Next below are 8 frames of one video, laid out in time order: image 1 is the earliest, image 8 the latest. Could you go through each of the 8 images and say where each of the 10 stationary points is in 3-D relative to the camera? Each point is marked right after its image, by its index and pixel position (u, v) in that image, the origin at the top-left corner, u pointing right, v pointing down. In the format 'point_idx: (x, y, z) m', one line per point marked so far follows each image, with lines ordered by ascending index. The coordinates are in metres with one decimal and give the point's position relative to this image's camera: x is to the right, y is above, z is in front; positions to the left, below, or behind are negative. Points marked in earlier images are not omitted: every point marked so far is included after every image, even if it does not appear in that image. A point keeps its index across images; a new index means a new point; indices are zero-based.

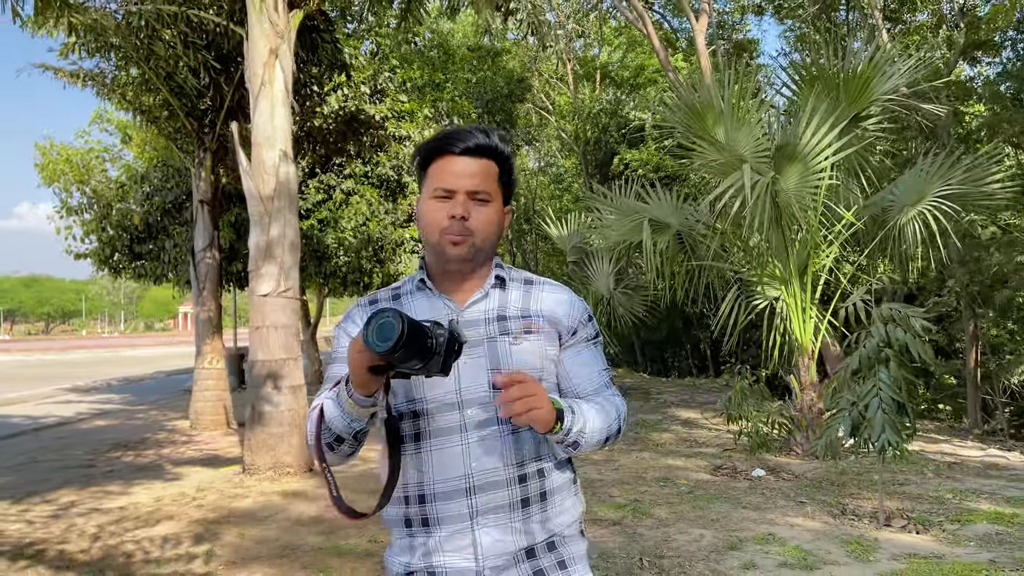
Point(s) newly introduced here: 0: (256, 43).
0: (-2.0, +2.0, +6.1) m
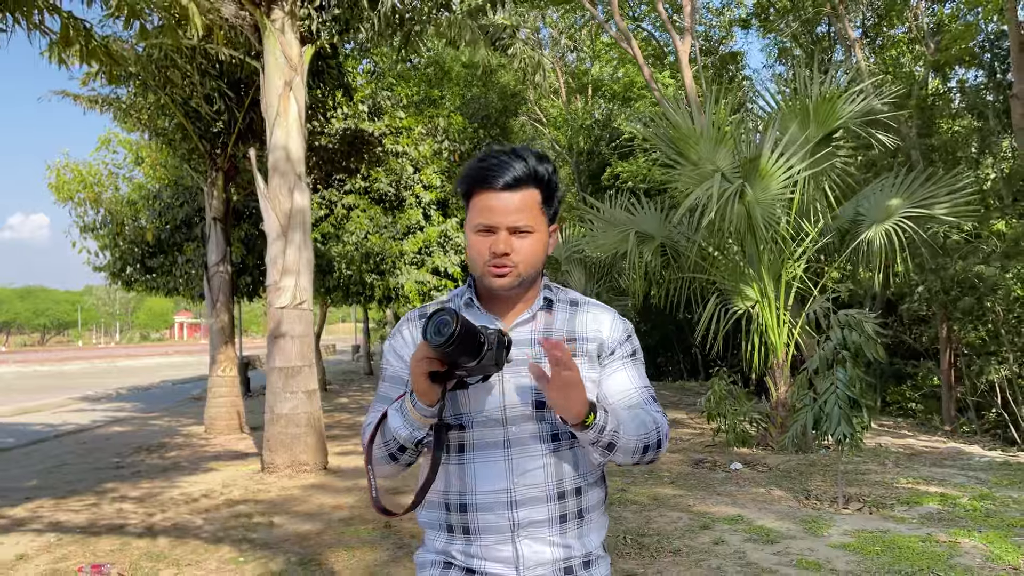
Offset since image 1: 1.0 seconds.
0: (-2.1, +1.8, +6.7) m
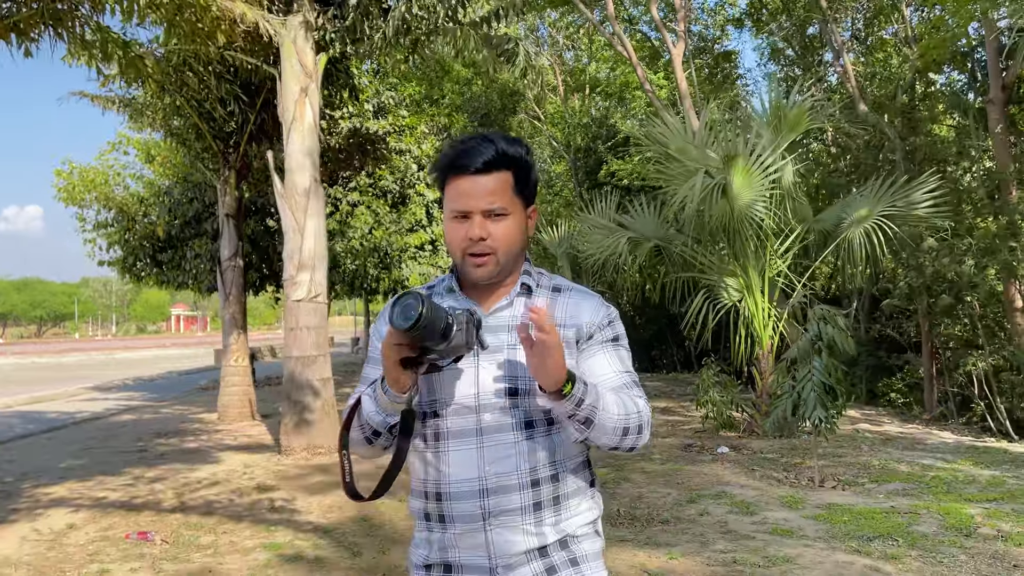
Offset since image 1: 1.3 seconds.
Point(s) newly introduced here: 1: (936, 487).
0: (-2.1, +1.9, +7.1) m
1: (+2.9, -1.4, +5.2) m
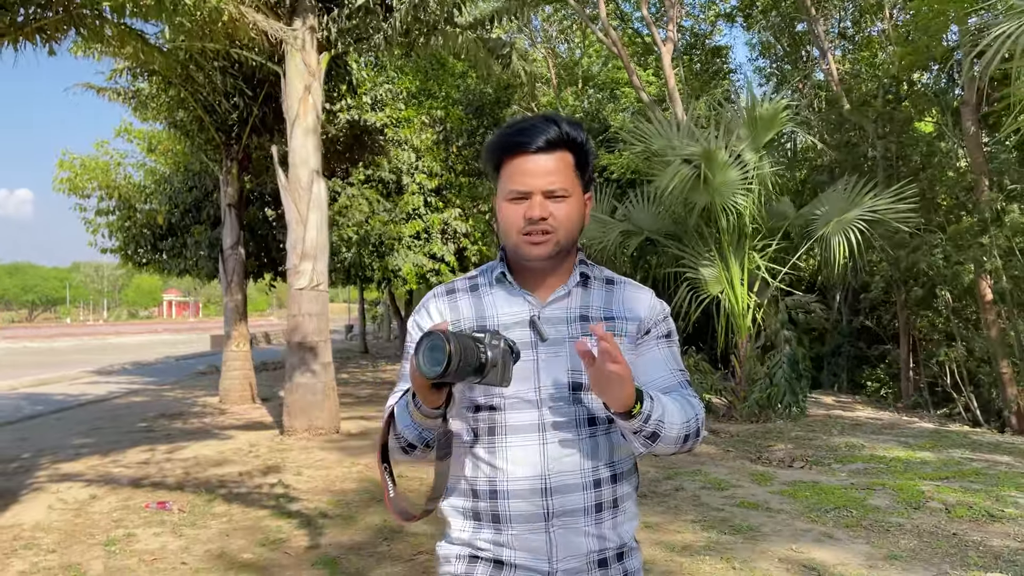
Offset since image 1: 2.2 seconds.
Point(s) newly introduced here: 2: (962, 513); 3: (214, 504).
0: (-2.1, +2.0, +7.4) m
1: (+2.8, -1.3, +5.6) m
2: (+2.6, -1.3, +4.4) m
3: (-1.9, -1.4, +4.9) m
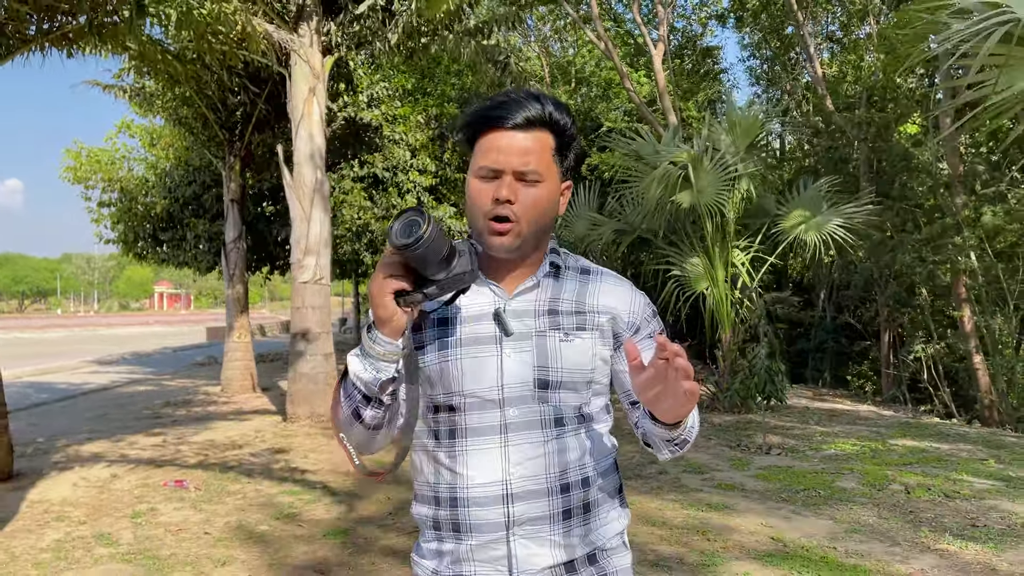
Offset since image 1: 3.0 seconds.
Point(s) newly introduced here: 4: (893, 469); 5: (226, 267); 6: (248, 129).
0: (-2.2, +2.1, +7.7) m
1: (+2.8, -1.3, +6.0) m
2: (+2.6, -1.3, +4.8) m
3: (-1.9, -1.3, +5.2) m
4: (+2.8, -1.3, +5.5) m
5: (-4.0, +0.3, +10.6) m
6: (-3.5, +2.1, +10.1) m
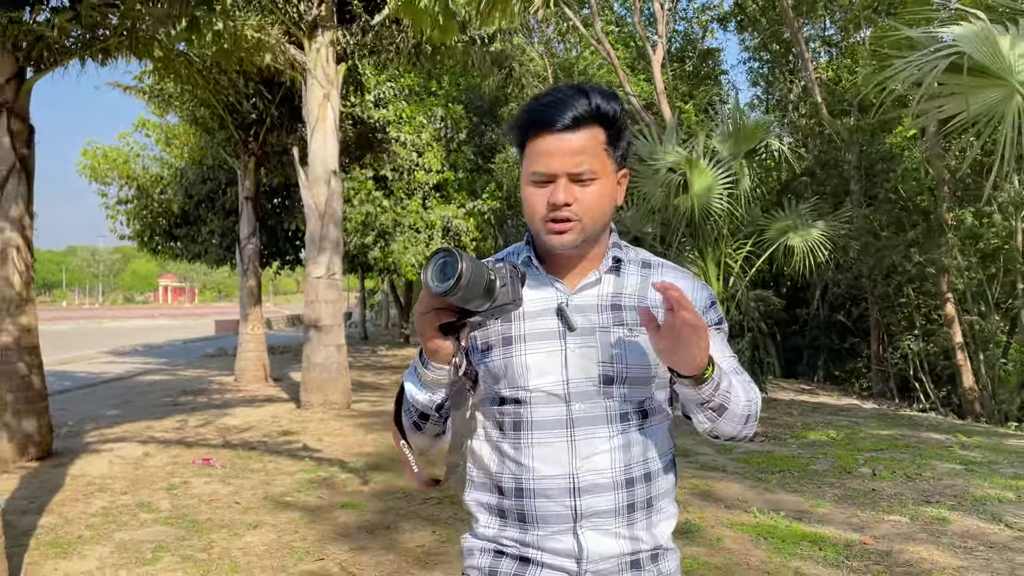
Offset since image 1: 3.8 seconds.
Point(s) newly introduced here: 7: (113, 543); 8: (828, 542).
0: (-2.1, +2.1, +8.1) m
1: (+2.8, -1.3, +6.5) m
2: (+2.6, -1.3, +5.2) m
3: (-1.9, -1.3, +5.7) m
4: (+2.8, -1.3, +6.0) m
5: (-4.0, +0.4, +11.1) m
6: (-3.5, +2.2, +10.5) m
7: (-2.0, -1.3, +3.8) m
8: (+1.6, -1.3, +3.9) m
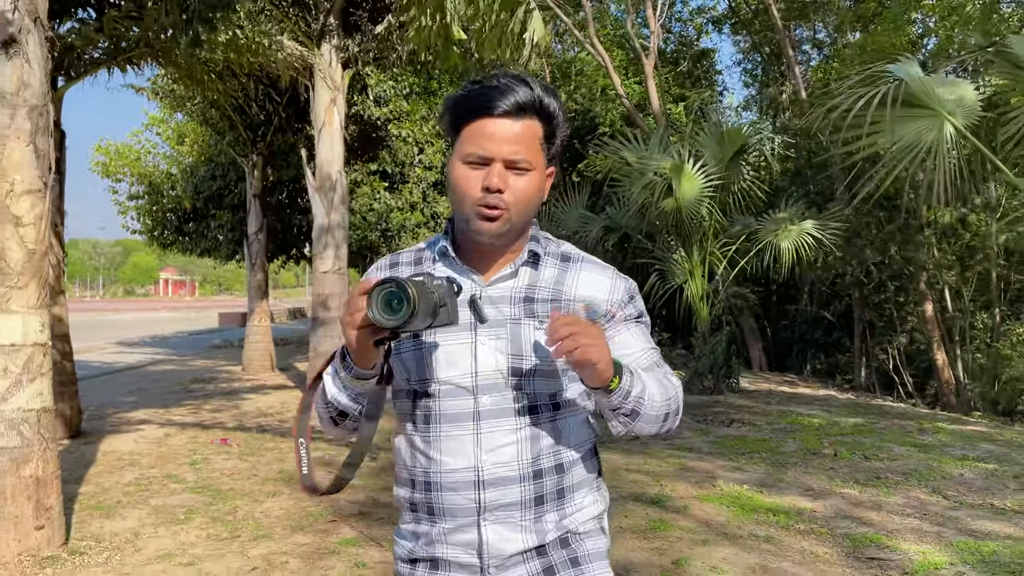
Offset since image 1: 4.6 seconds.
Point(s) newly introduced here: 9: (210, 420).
0: (-2.2, +2.2, +8.6) m
1: (+2.7, -1.3, +7.0) m
2: (+2.5, -1.3, +5.7) m
3: (-2.0, -1.2, +6.2) m
4: (+2.7, -1.3, +6.5) m
5: (-4.0, +0.5, +11.6) m
6: (-3.5, +2.3, +11.0) m
7: (-2.1, -1.2, +4.3) m
8: (+1.6, -1.3, +4.4) m
9: (-2.9, -1.3, +7.3) m
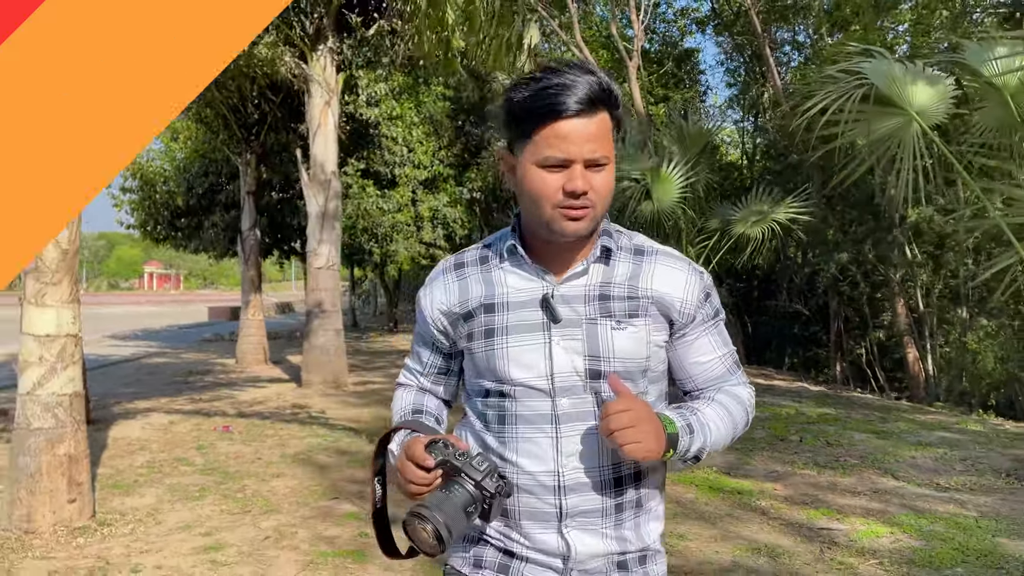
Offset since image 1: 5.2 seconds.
0: (-2.3, +2.3, +8.9) m
1: (+2.6, -1.2, +7.4) m
2: (+2.4, -1.2, +6.2) m
3: (-2.1, -1.2, +6.5) m
4: (+2.6, -1.2, +6.9) m
5: (-4.2, +0.5, +11.9) m
6: (-3.7, +2.3, +11.3) m
7: (-2.1, -1.2, +4.7) m
8: (+1.5, -1.3, +4.8) m
9: (-3.0, -1.2, +7.6) m
